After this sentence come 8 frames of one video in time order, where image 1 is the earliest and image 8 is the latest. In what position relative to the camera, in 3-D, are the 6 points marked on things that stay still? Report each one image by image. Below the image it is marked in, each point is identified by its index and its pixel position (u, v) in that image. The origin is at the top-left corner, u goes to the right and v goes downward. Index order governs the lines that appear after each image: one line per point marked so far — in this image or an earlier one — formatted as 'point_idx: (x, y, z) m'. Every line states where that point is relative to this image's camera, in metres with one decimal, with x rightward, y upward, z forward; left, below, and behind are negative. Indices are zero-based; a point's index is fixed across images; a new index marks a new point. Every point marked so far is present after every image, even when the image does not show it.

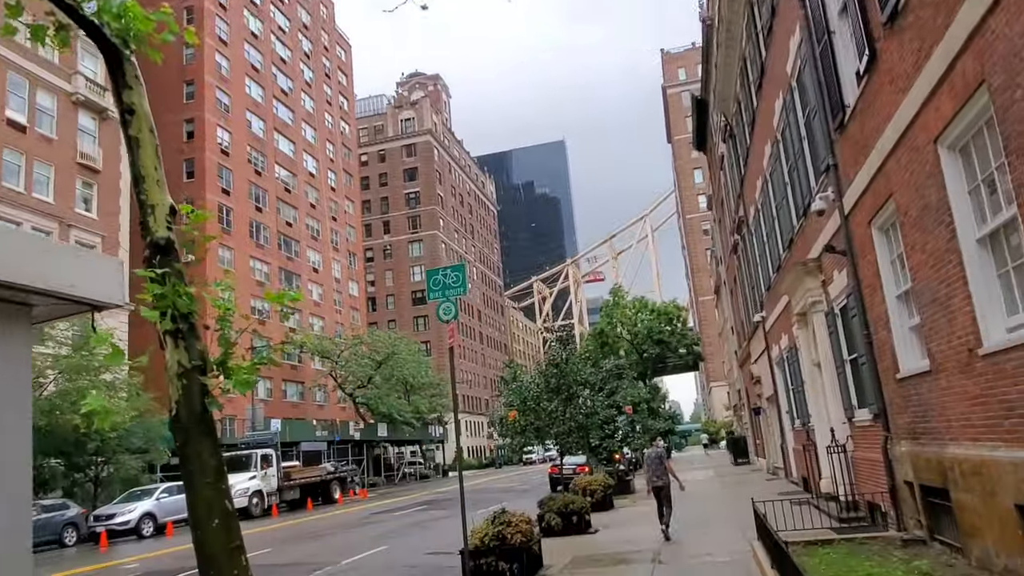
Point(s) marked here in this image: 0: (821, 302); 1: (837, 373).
0: (+5.9, -0.3, +13.9) m
1: (+5.9, -1.5, +13.4) m
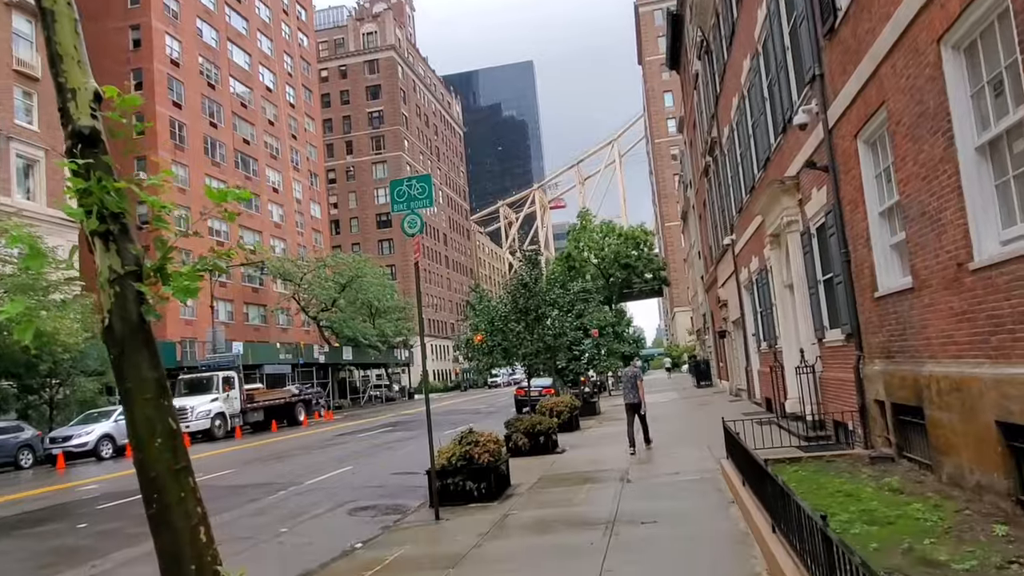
0: (+5.3, +1.2, +13.6) m
1: (+5.4, -0.1, +13.2) m
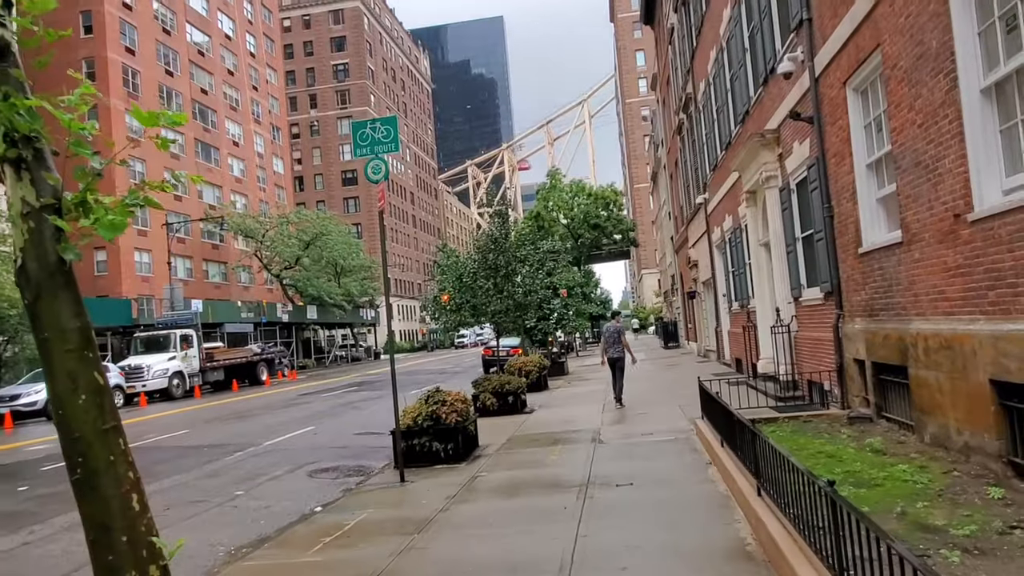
0: (+4.7, +2.0, +13.2) m
1: (+4.8, +0.7, +12.9) m
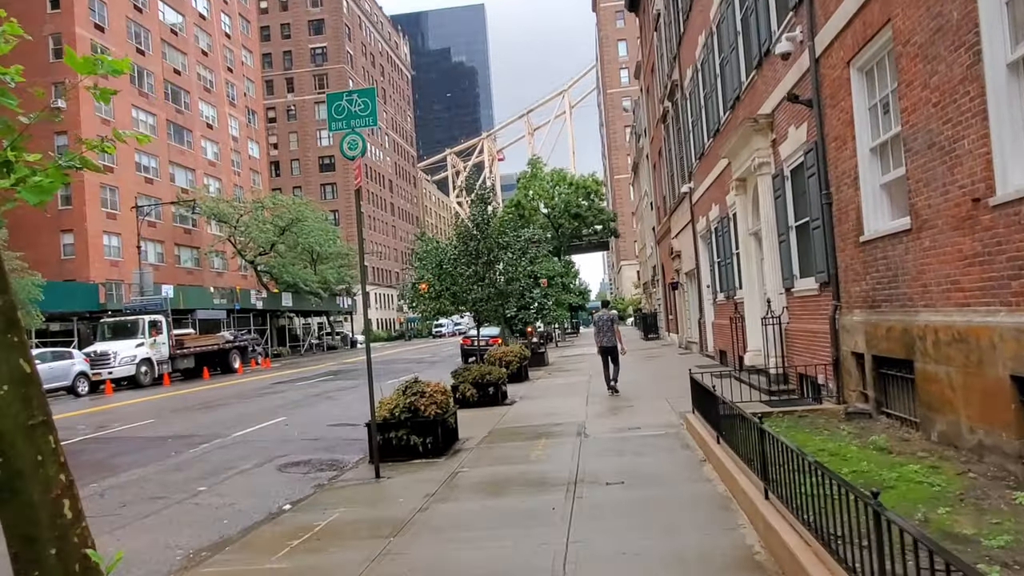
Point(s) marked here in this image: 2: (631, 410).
0: (+4.5, +2.2, +12.8) m
1: (+4.5, +0.8, +12.5) m
2: (+2.0, -2.1, +12.3) m
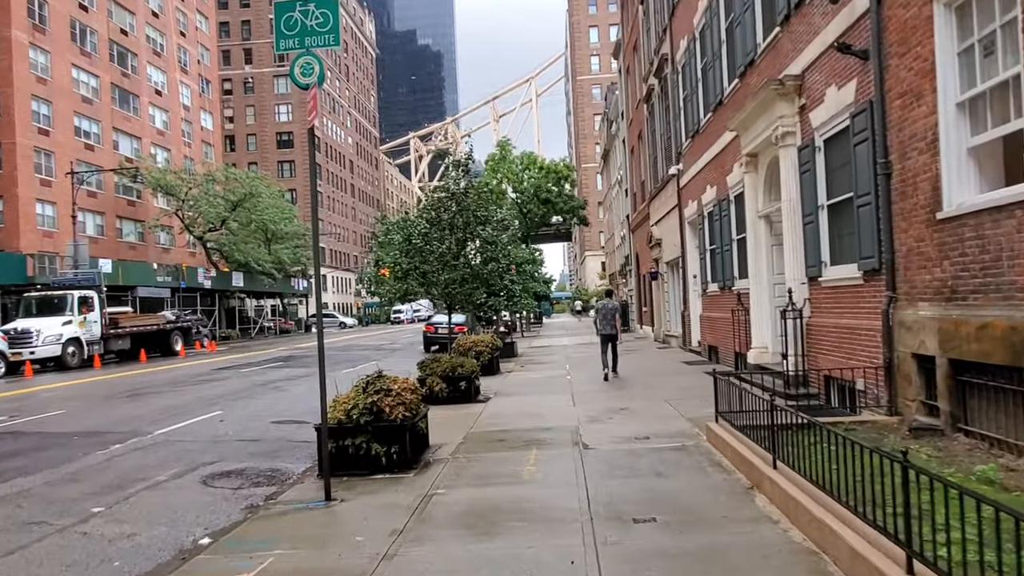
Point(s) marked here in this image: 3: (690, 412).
0: (+4.3, +2.3, +11.1) m
1: (+4.3, +1.0, +10.9) m
2: (+1.7, -1.8, +10.6) m
3: (+2.5, -1.7, +10.3) m
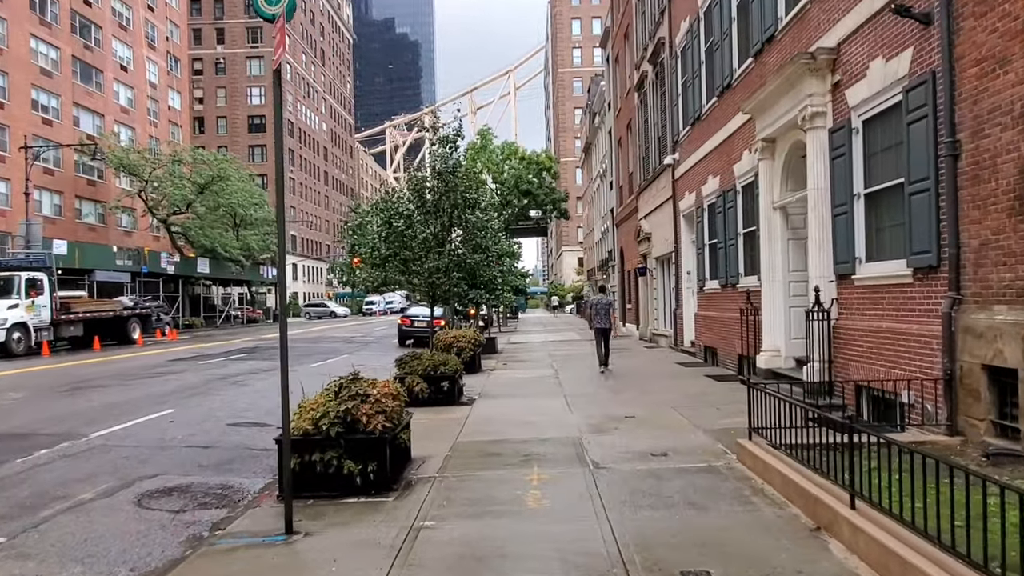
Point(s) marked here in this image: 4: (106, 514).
0: (+4.2, +2.4, +10.0) m
1: (+4.3, +1.0, +9.7) m
2: (+1.6, -1.7, +9.4) m
3: (+2.4, -1.7, +9.1) m
4: (-3.5, -2.0, +6.4) m
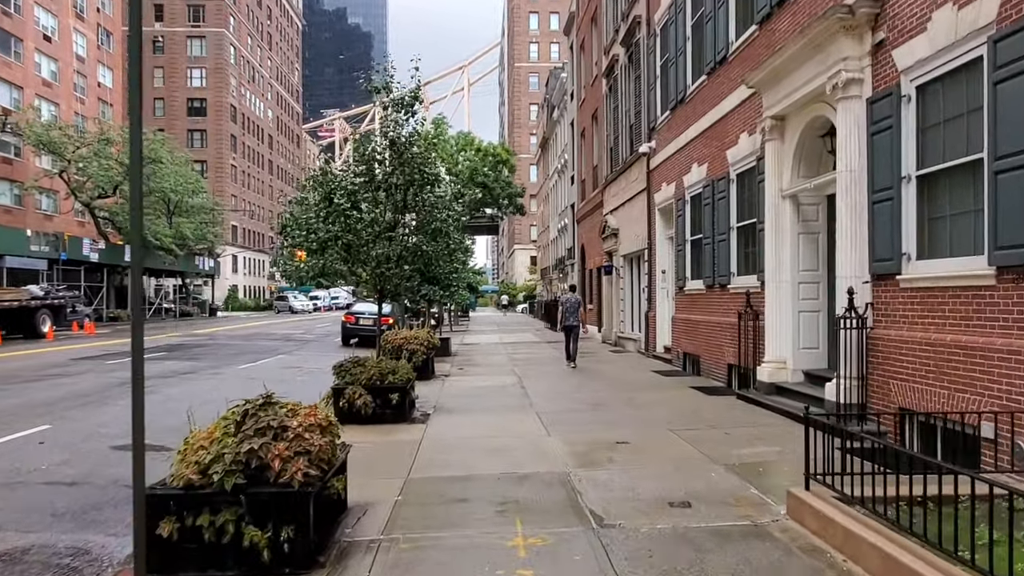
0: (+3.9, +2.3, +8.3) m
1: (+4.0, +1.0, +8.1) m
2: (+1.3, -1.7, +7.5) m
3: (+2.1, -1.7, +7.3) m
4: (-3.7, -1.8, +4.2) m
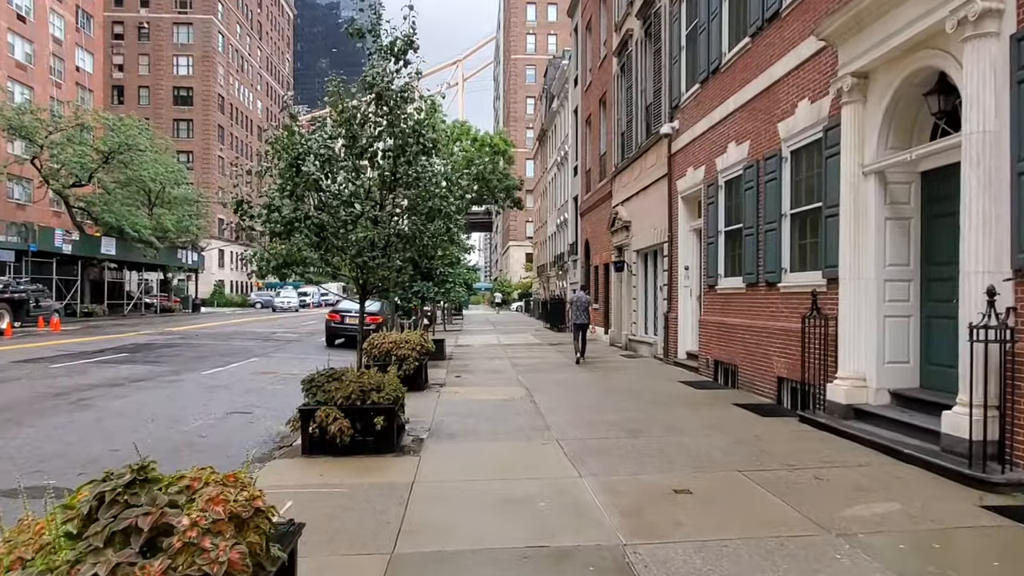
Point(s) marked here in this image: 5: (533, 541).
0: (+4.2, +2.4, +6.3) m
1: (+4.2, +1.0, +6.0) m
2: (+1.4, -1.7, +5.5) m
3: (+2.3, -1.6, +5.3) m
4: (-3.4, -1.8, +2.1) m
5: (+0.1, -1.7, +4.8) m
